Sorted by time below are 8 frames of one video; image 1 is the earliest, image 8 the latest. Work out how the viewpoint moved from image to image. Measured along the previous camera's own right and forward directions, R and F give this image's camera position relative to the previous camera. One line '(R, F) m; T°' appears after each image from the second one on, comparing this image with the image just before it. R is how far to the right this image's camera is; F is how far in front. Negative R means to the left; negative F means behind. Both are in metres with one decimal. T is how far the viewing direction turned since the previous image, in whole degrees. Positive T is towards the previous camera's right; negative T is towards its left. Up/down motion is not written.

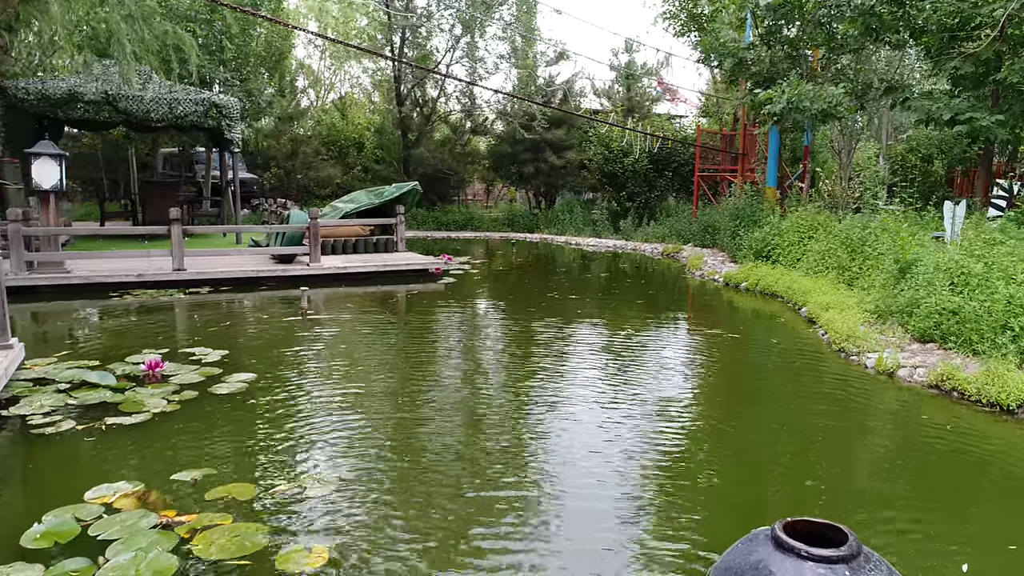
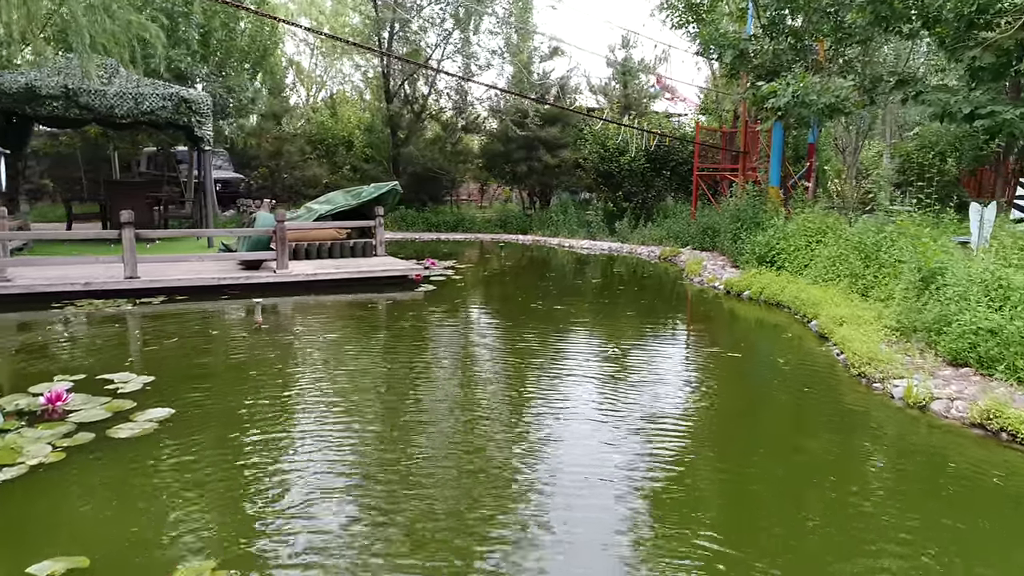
(+0.2, +0.7) m; 0°
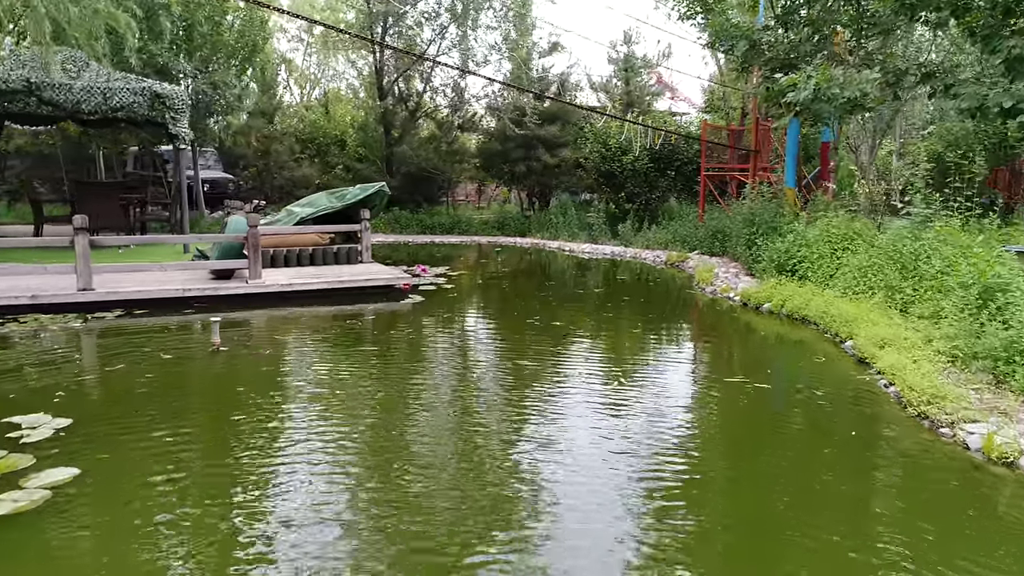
(0.0, +0.8) m; 0°
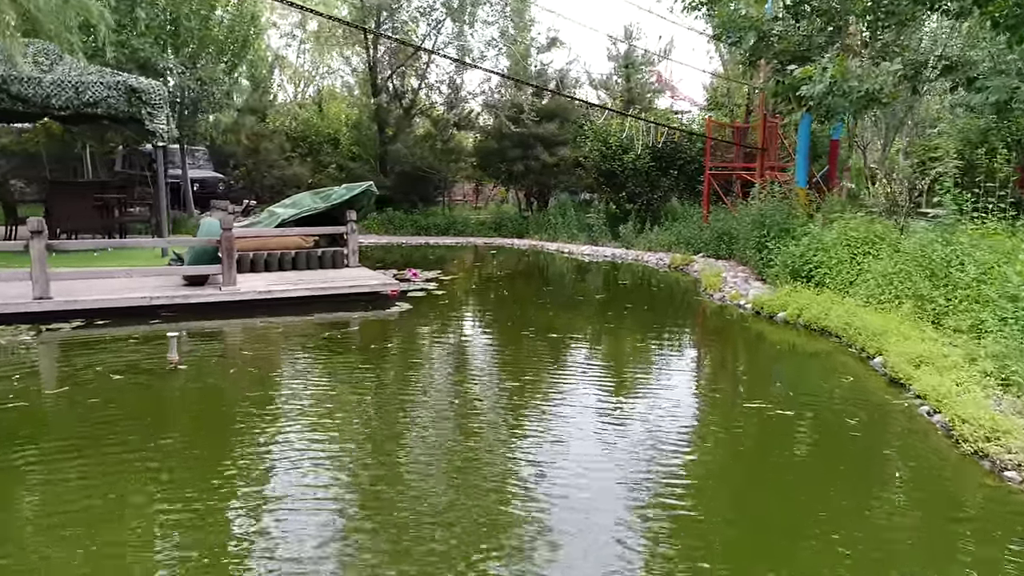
(+0.1, +0.6) m; 0°
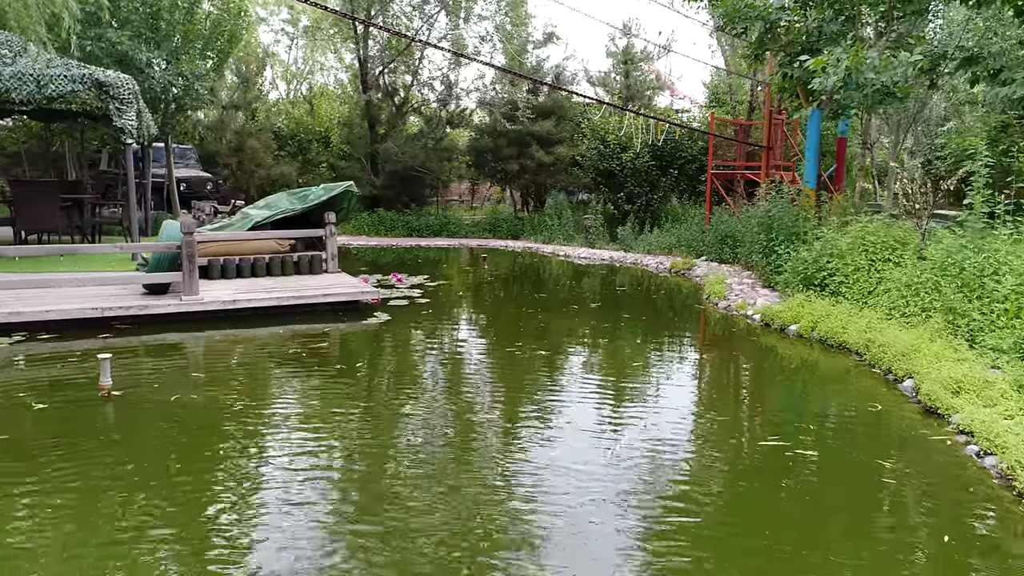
(+0.1, +0.6) m; 0°
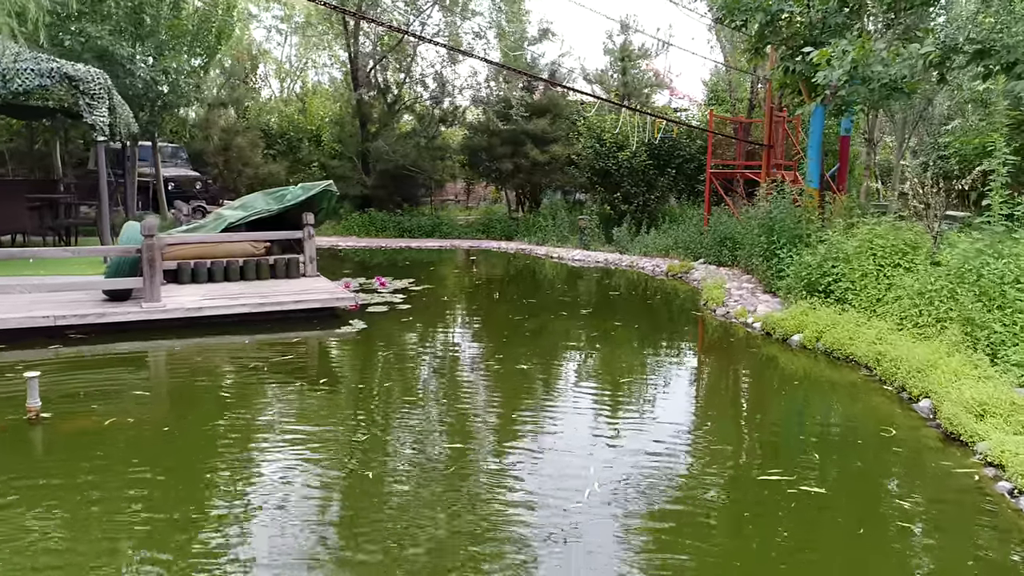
(+0.2, +0.5) m; 0°
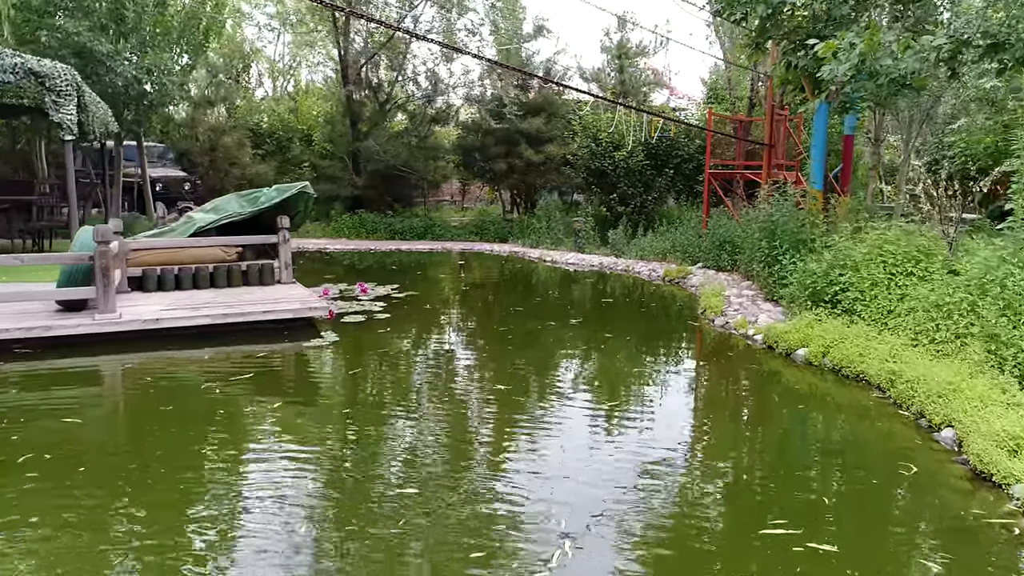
(+0.2, +0.5) m; 0°
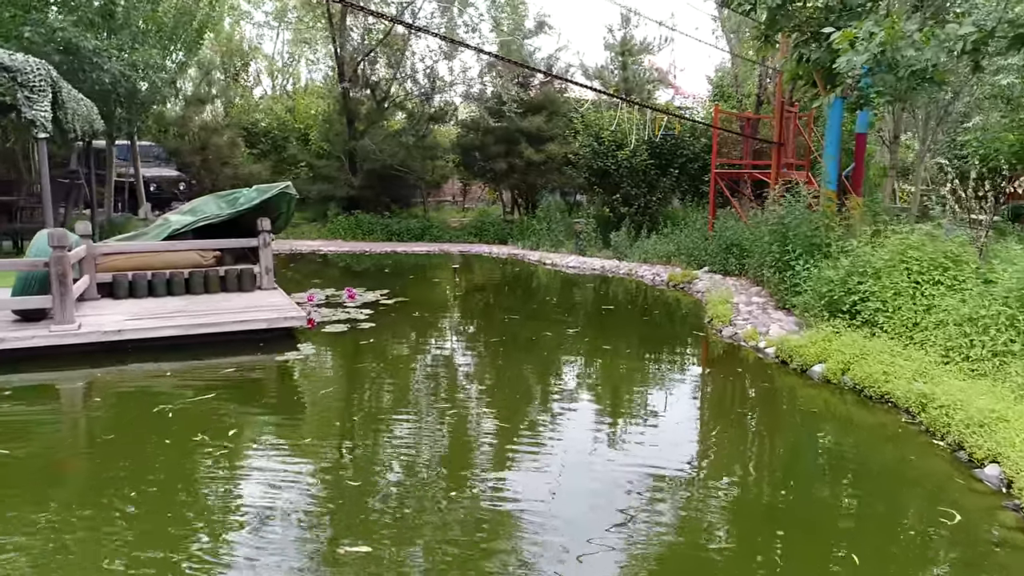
(+0.1, +0.5) m; 0°
